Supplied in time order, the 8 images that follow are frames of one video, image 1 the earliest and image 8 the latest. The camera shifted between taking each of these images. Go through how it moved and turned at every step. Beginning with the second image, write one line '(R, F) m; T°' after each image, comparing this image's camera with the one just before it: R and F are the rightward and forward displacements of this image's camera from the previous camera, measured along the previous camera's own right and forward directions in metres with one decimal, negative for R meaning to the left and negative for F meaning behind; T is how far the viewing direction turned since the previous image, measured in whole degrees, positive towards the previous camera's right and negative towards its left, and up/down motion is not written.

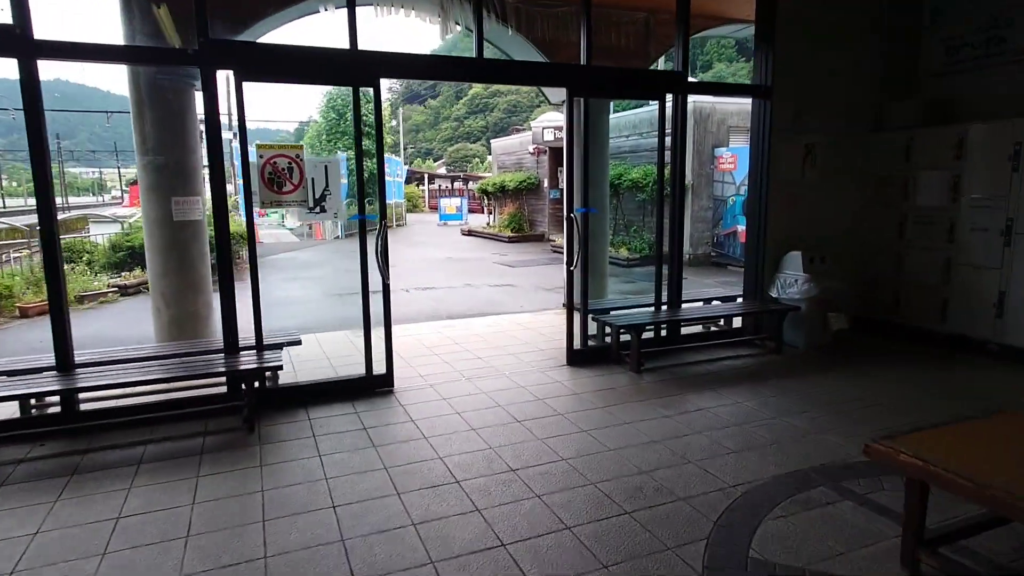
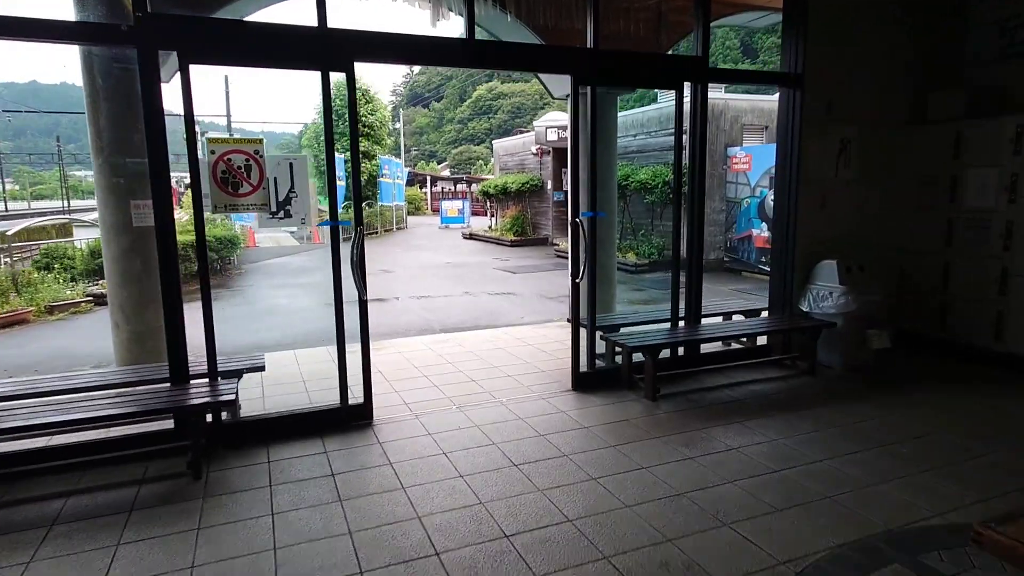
(0.0, +0.6) m; 0°
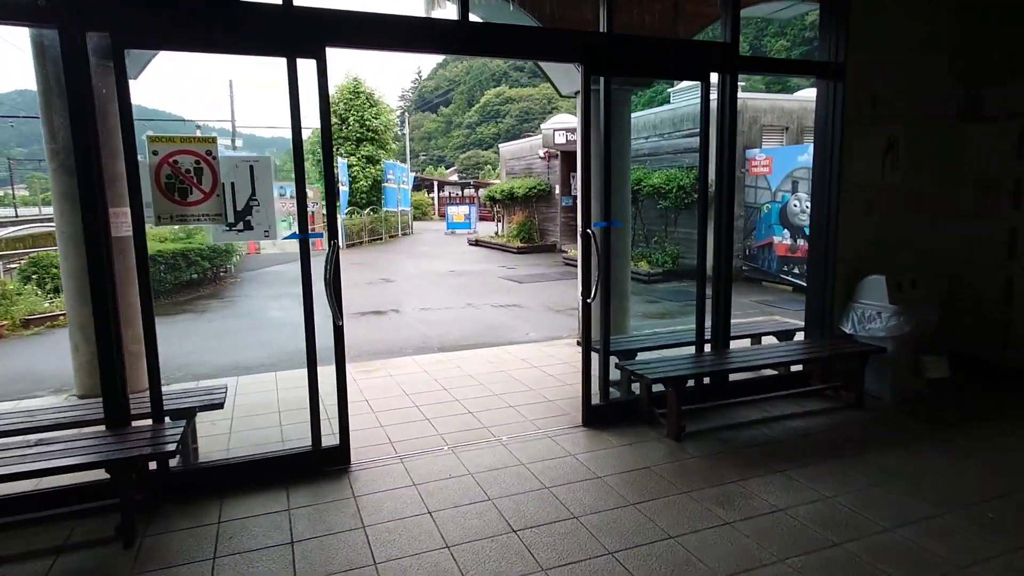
(0.0, +0.6) m; -1°
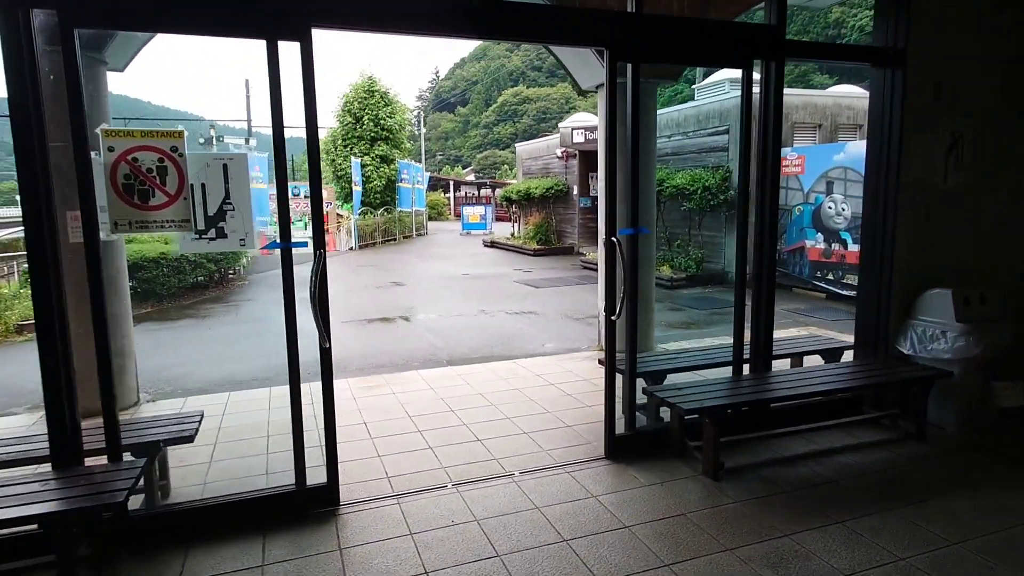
(0.0, +0.4) m; -2°
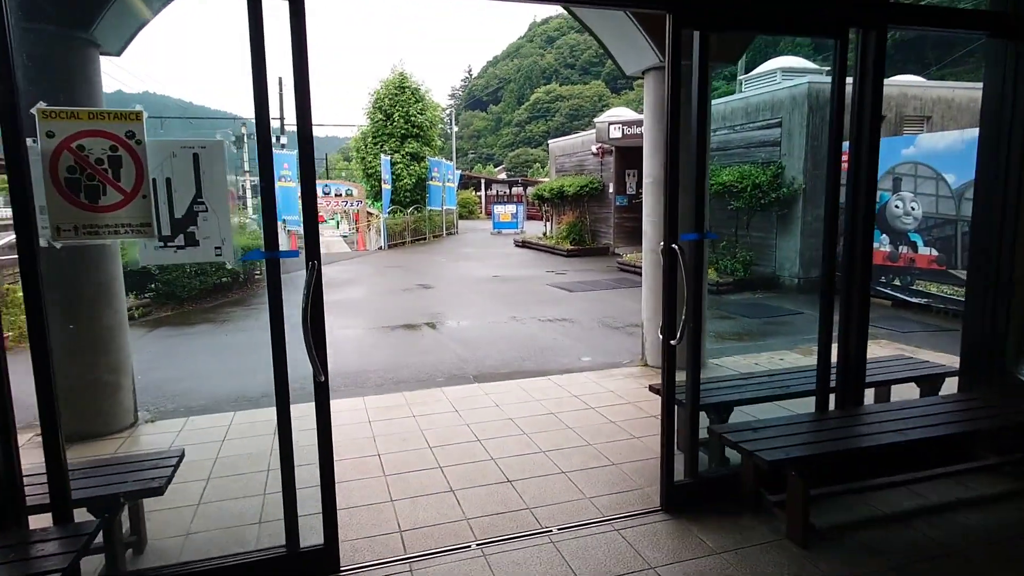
(0.0, +0.6) m; -3°
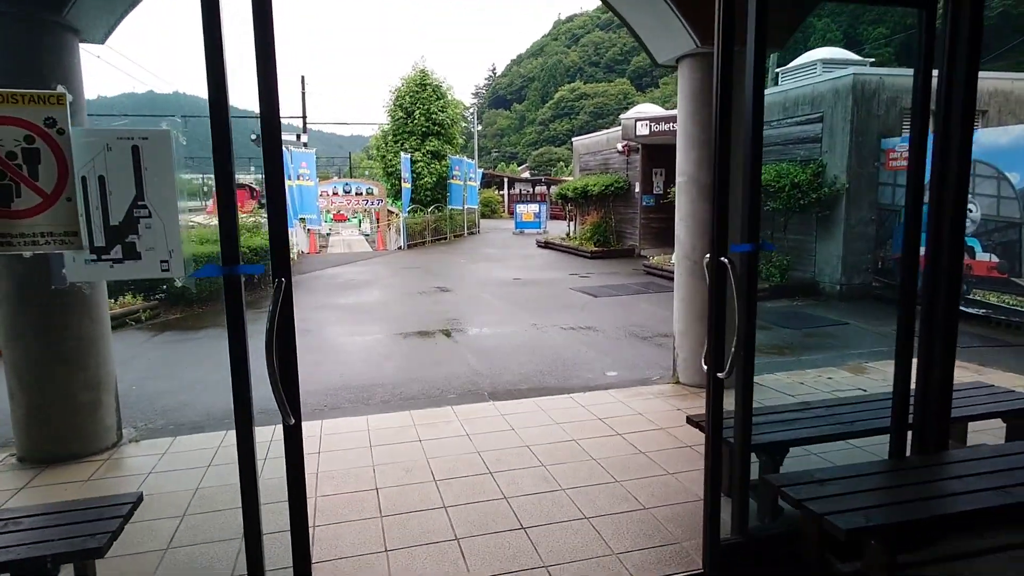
(0.0, +0.4) m; -2°
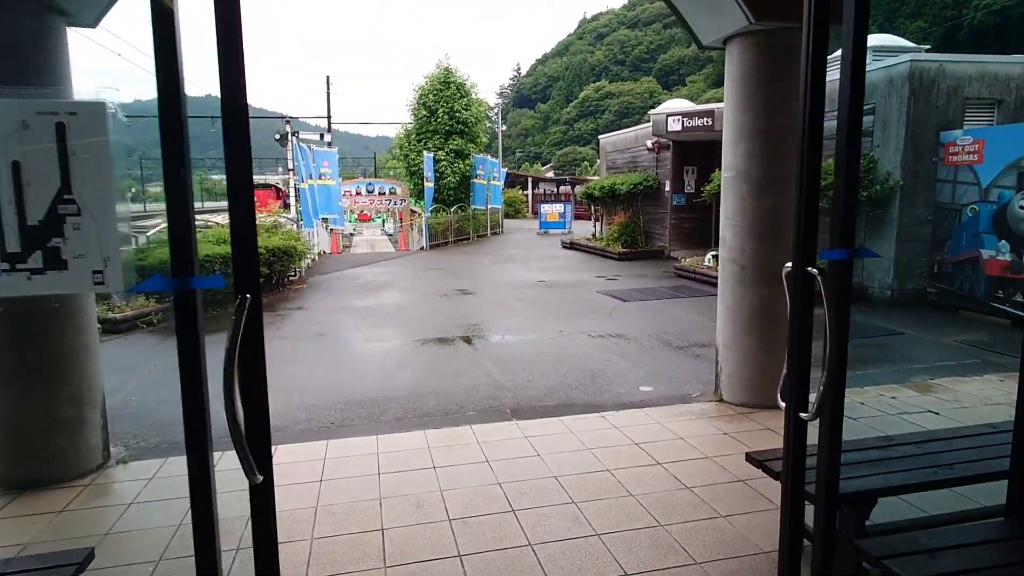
(0.0, +0.4) m; -2°
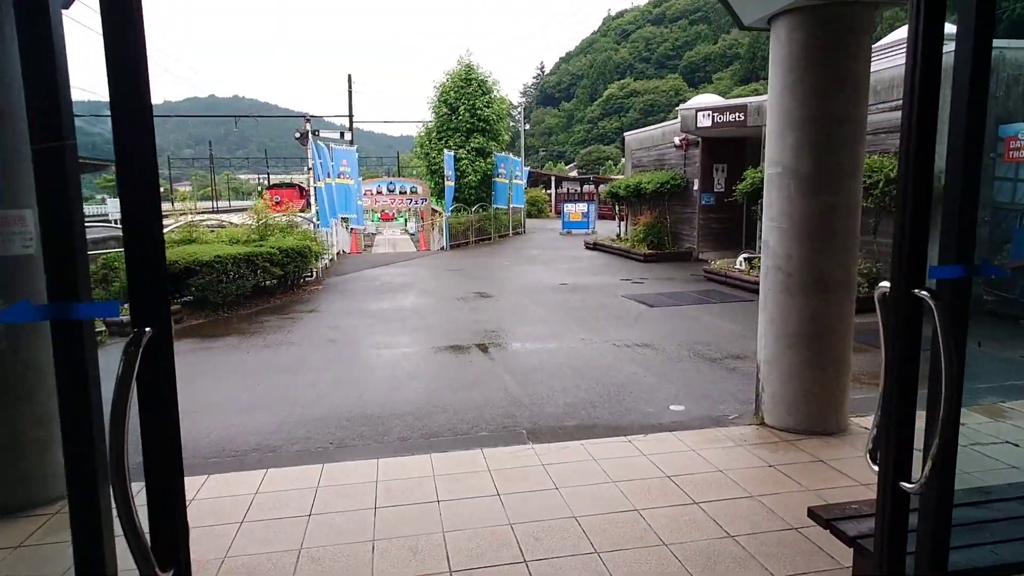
(0.0, +0.4) m; -2°
